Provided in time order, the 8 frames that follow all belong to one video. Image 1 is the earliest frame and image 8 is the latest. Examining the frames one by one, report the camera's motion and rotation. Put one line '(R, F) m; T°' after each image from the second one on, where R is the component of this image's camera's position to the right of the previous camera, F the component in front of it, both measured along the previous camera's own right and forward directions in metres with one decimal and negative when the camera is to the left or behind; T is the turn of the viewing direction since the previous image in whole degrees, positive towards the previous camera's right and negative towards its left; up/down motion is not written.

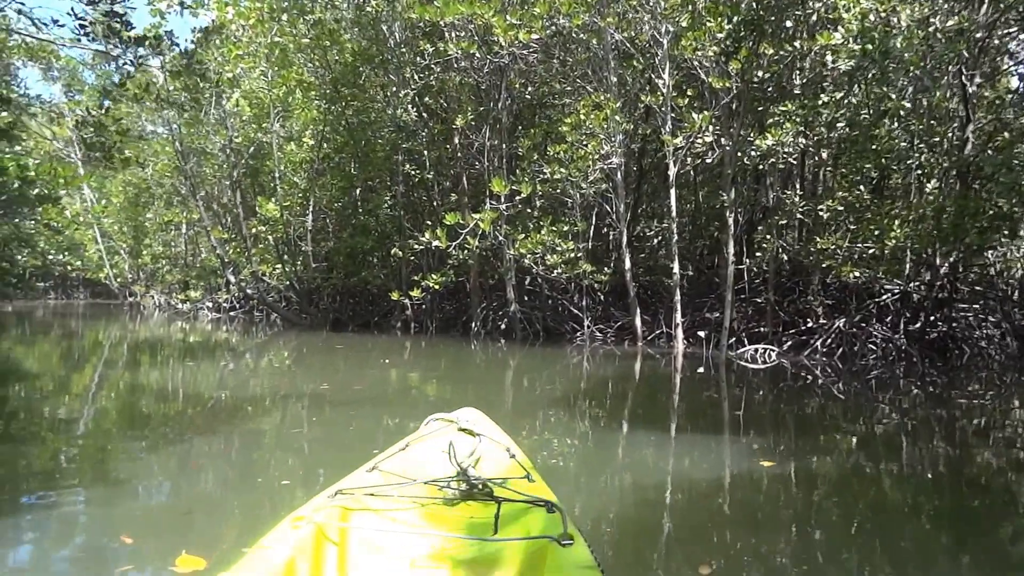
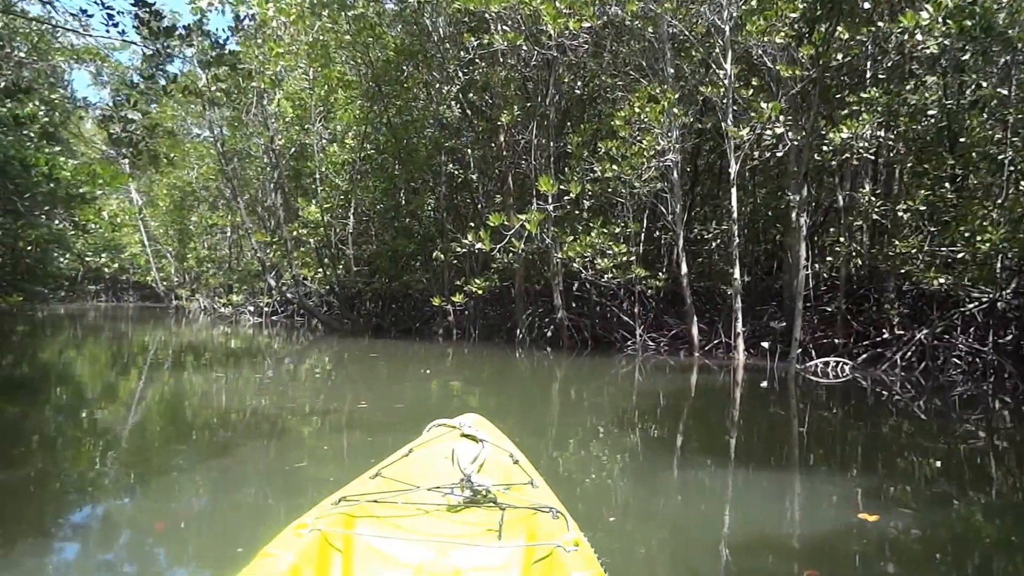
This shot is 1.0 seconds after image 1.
(0.0, +0.5) m; -4°
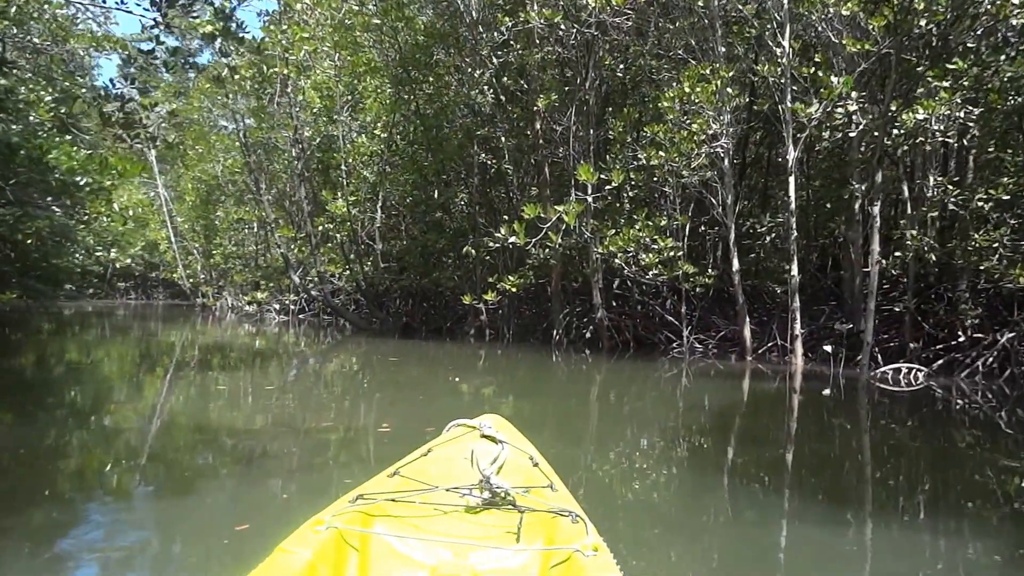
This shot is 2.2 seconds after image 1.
(0.0, +0.6) m; -3°
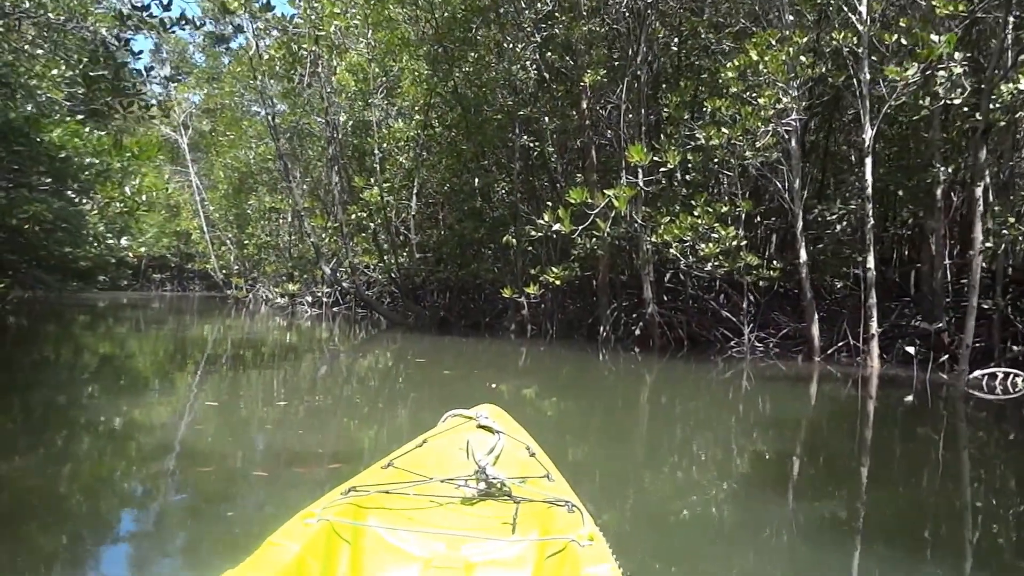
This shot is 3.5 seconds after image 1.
(-0.1, +0.6) m; -3°
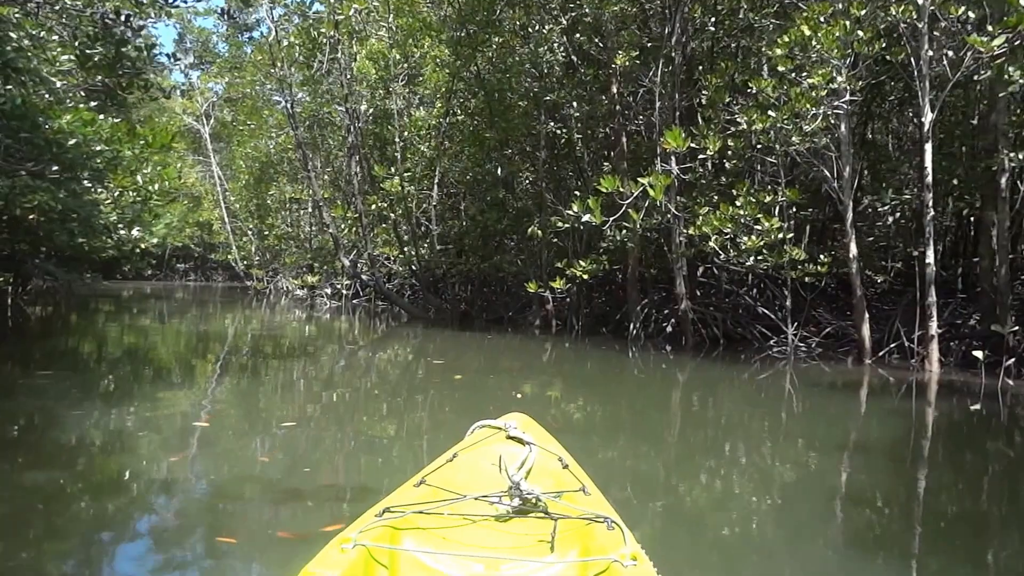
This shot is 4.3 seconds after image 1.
(0.0, +0.4) m; -2°
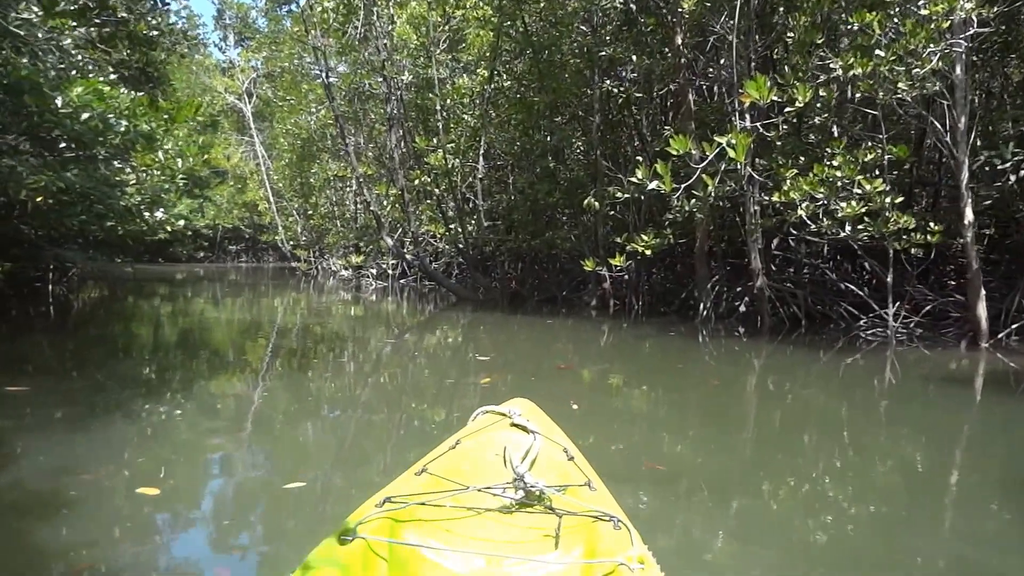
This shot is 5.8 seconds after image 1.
(0.0, +0.6) m; -4°
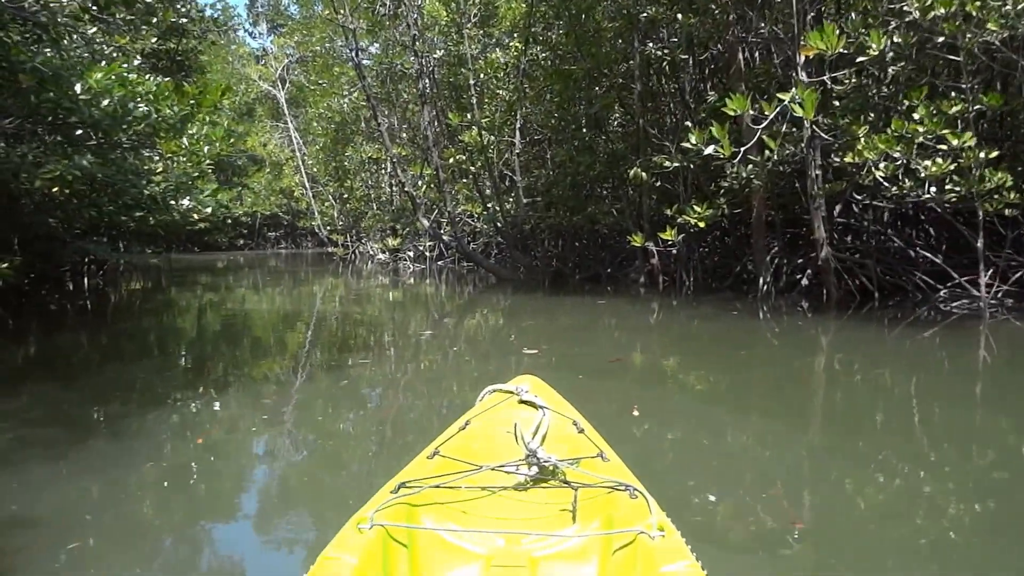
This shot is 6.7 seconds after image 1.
(0.0, +0.4) m; -3°
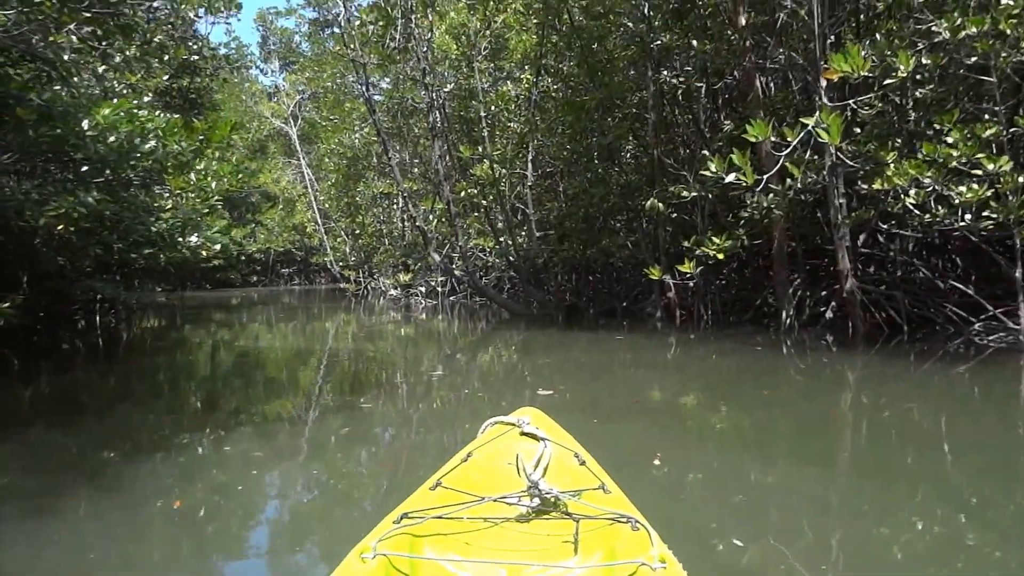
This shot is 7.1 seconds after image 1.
(0.0, +0.2) m; -1°
